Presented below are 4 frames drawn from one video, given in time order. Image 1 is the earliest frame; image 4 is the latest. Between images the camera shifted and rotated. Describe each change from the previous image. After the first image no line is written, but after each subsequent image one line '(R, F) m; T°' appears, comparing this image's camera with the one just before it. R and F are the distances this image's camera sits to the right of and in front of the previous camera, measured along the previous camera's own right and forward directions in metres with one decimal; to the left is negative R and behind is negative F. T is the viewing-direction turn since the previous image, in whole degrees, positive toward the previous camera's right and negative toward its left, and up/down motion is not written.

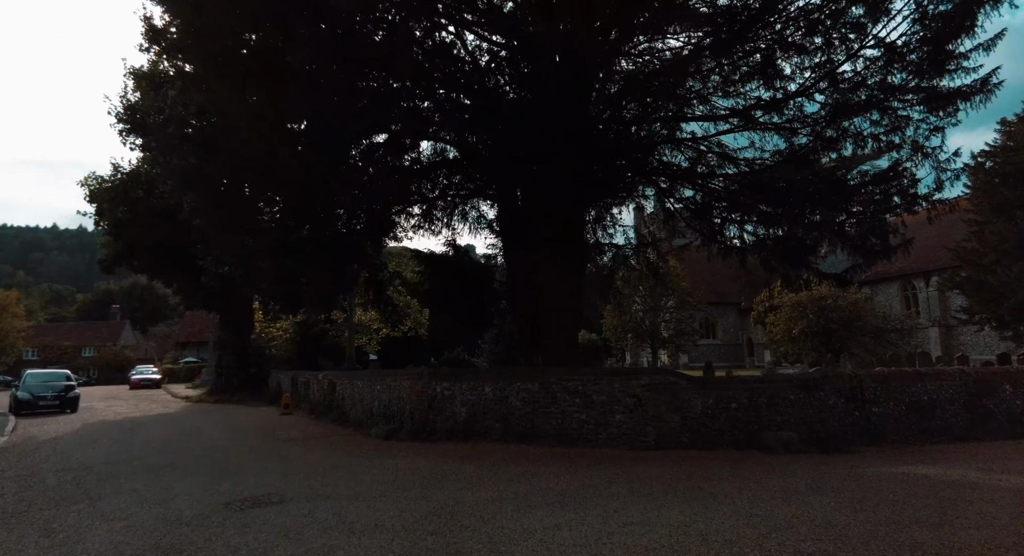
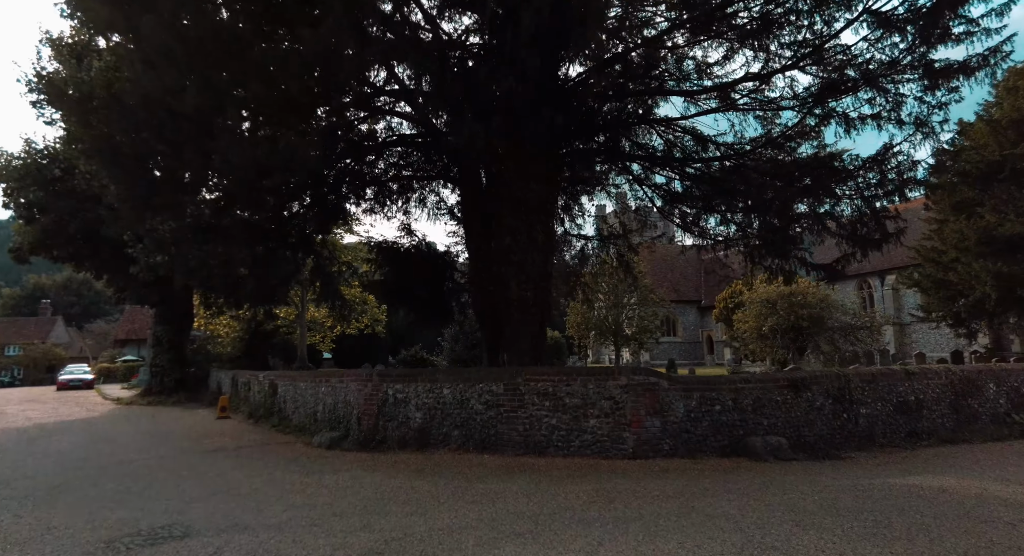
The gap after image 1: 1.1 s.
(0.0, +1.0) m; +3°
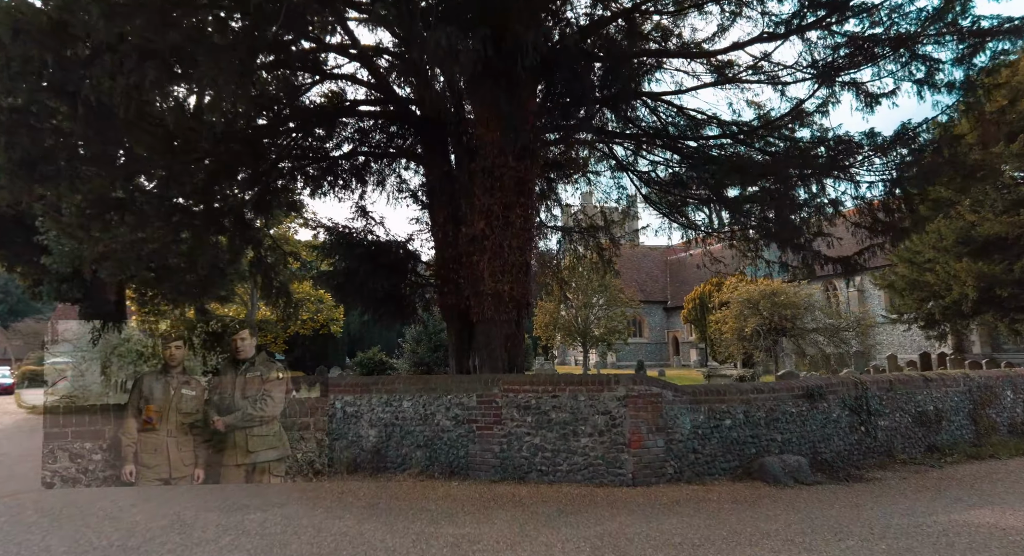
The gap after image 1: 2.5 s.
(-0.1, +1.4) m; +3°
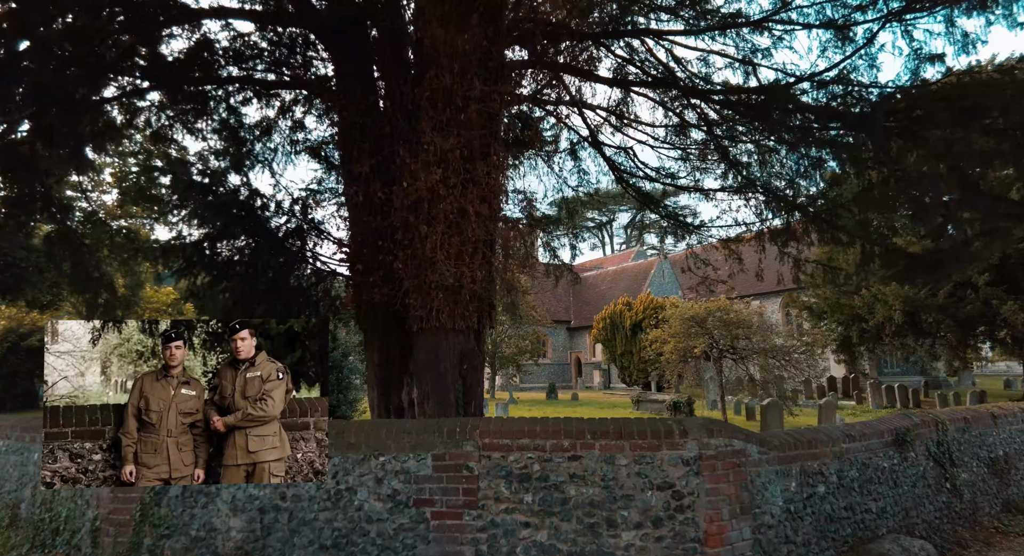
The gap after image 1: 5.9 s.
(-0.6, +2.9) m; +9°
